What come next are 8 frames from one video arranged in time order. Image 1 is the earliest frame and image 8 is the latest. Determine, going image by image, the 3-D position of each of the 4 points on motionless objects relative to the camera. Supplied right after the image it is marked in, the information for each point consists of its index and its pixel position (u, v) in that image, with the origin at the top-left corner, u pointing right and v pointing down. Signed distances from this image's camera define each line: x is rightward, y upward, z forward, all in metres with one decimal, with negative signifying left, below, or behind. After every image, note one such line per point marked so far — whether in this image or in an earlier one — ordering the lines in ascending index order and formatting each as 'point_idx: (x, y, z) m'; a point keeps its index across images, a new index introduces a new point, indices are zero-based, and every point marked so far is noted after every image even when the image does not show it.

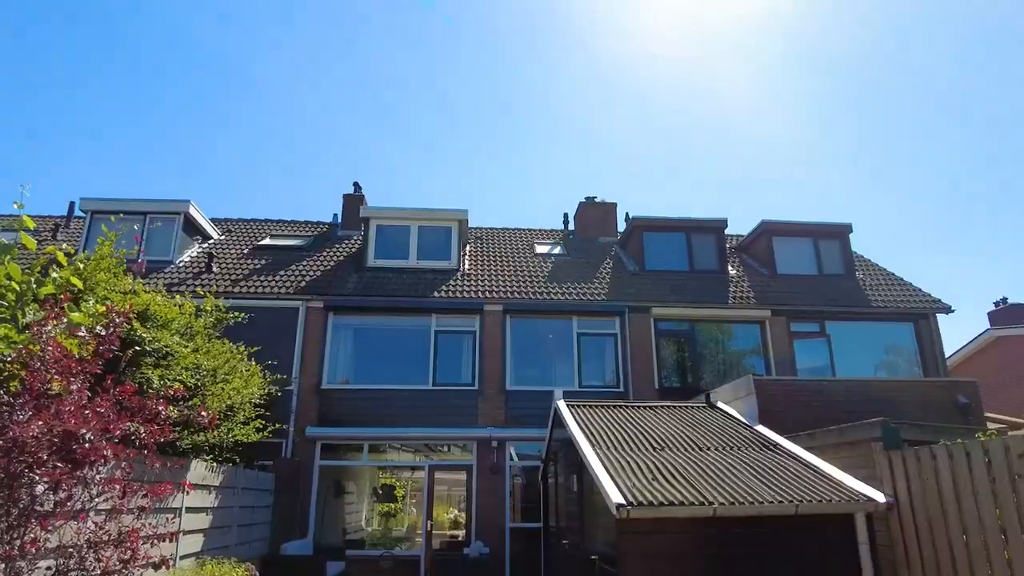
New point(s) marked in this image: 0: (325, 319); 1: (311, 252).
0: (-4.0, -0.6, +14.4) m
1: (-5.1, +0.9, +17.0) m
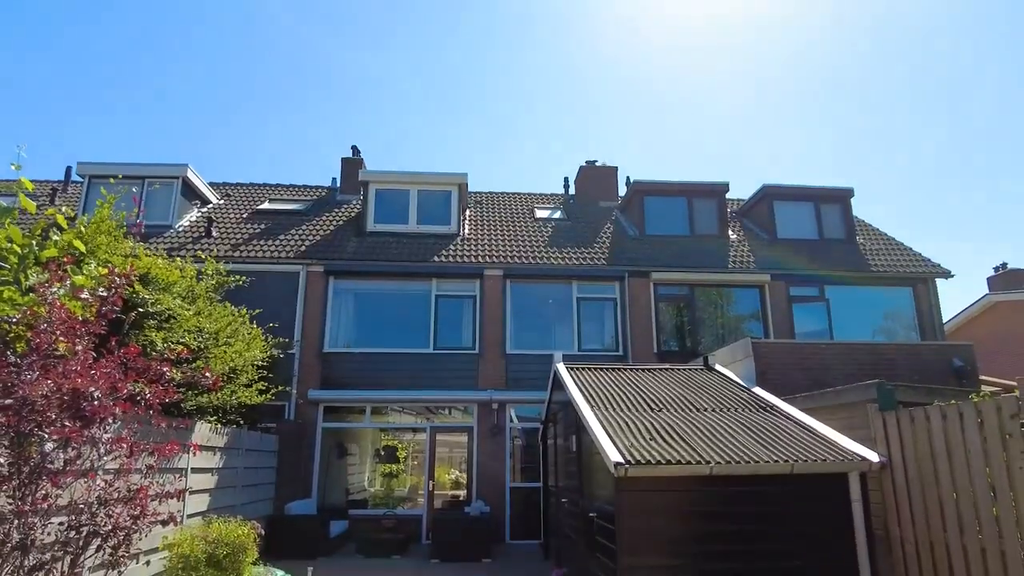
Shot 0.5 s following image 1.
0: (-4.0, +0.1, +14.4) m
1: (-5.1, +1.8, +16.9) m
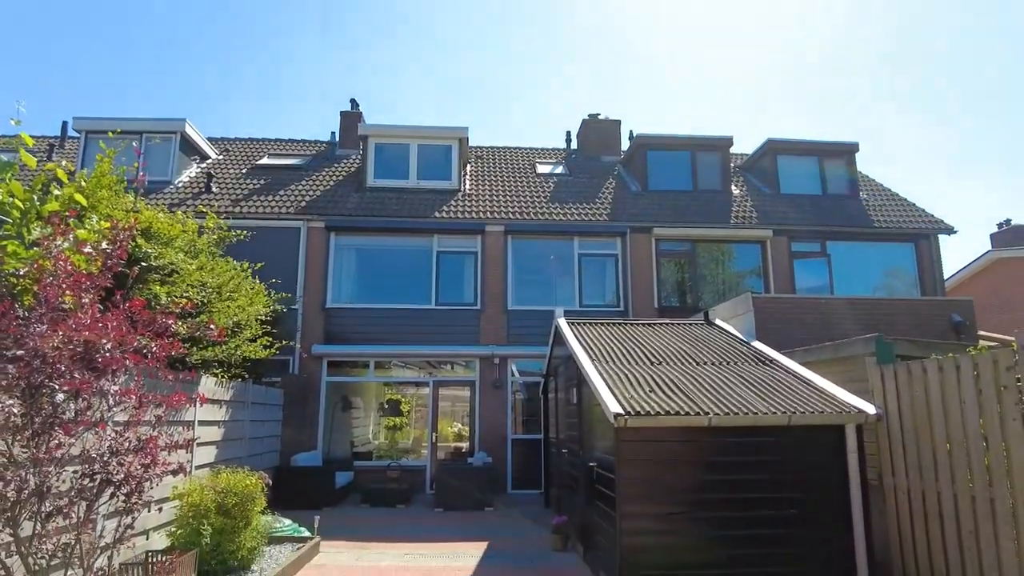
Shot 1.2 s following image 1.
0: (-4.0, +1.1, +14.4) m
1: (-5.0, +2.9, +16.8) m
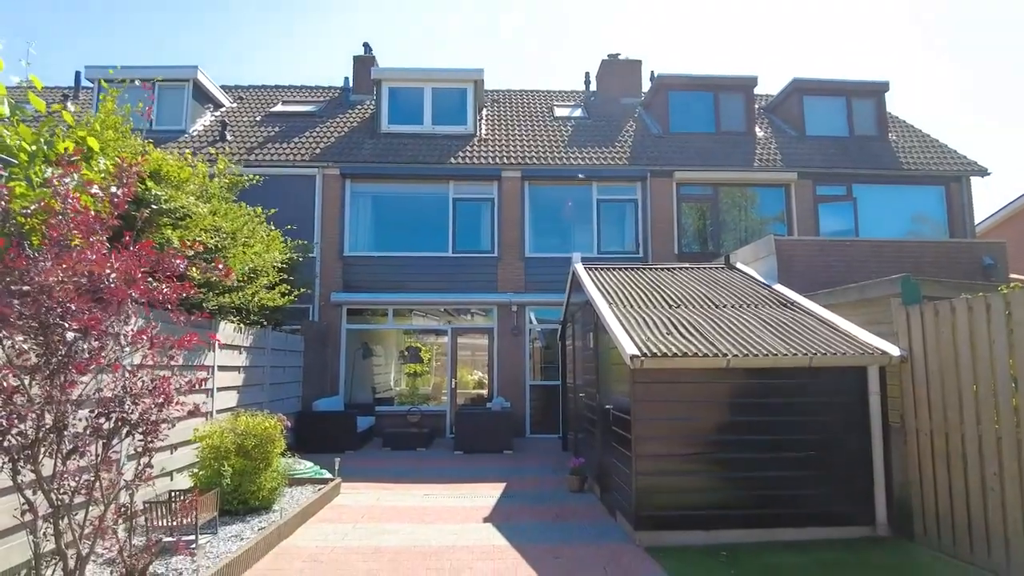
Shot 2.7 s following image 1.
0: (-3.6, +2.2, +14.3) m
1: (-4.6, +4.2, +16.6) m
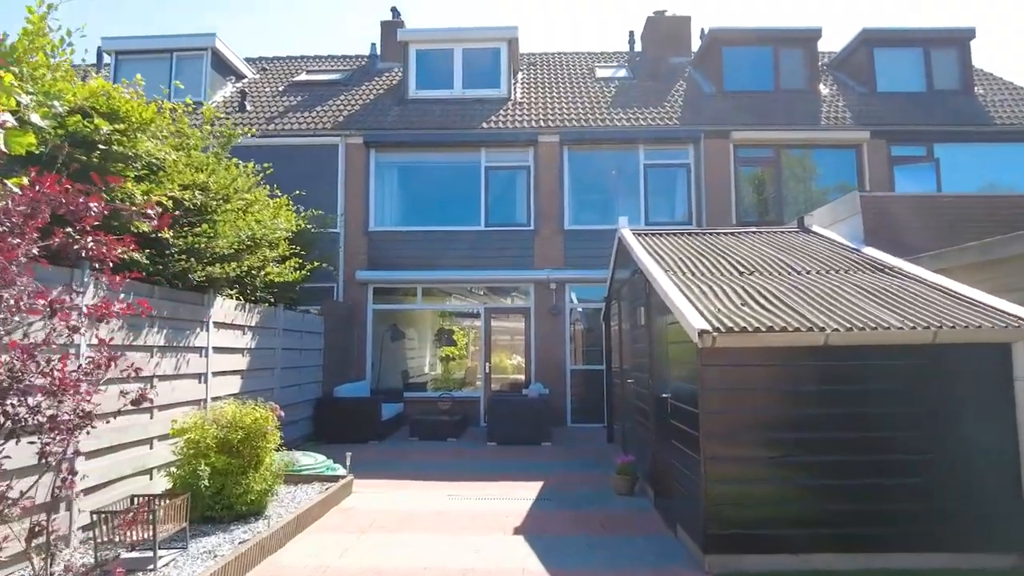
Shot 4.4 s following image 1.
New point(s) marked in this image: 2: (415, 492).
0: (-2.9, +2.6, +13.3) m
1: (-3.8, +4.7, +15.5) m
2: (-1.0, -2.2, +7.1) m
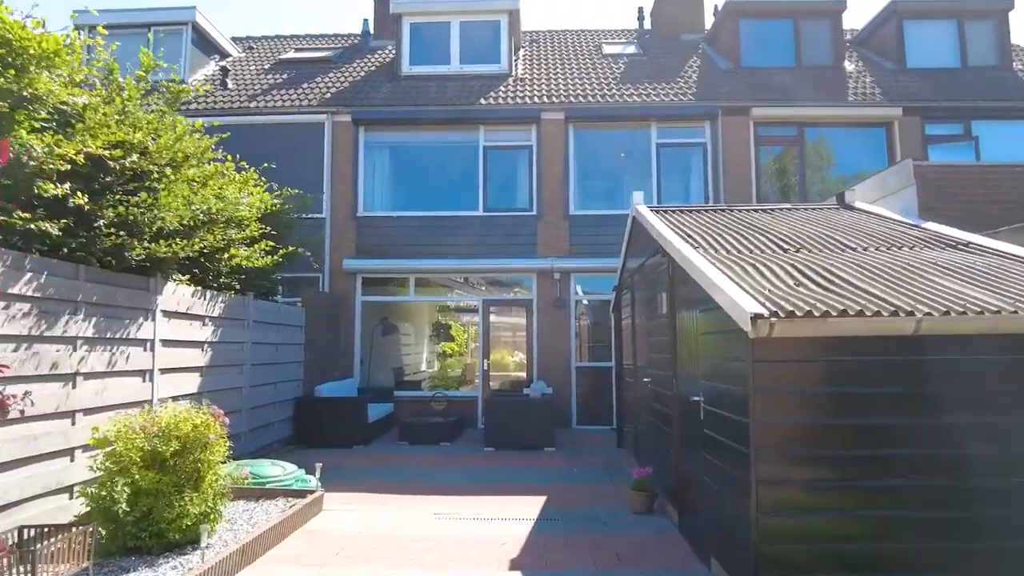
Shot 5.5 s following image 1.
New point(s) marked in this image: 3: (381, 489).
0: (-2.9, +2.8, +12.3) m
1: (-3.7, +4.8, +14.5) m
2: (-1.0, -2.0, +6.1) m
3: (-1.4, -2.1, +7.0) m
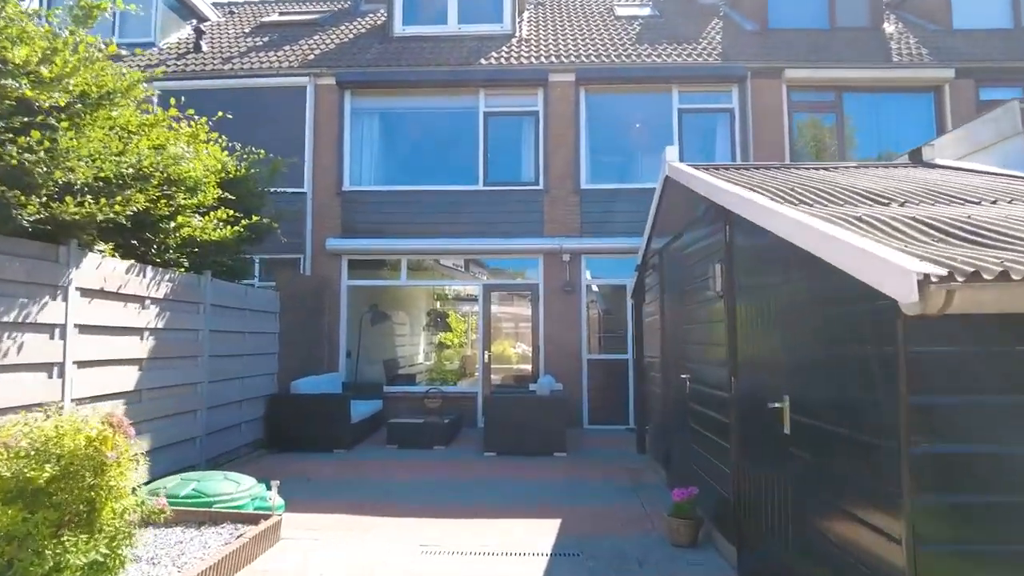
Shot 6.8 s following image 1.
0: (-2.8, +3.1, +11.0) m
1: (-3.7, +5.1, +13.2) m
2: (-1.0, -1.8, +4.9) m
3: (-1.3, -1.9, +5.7) m
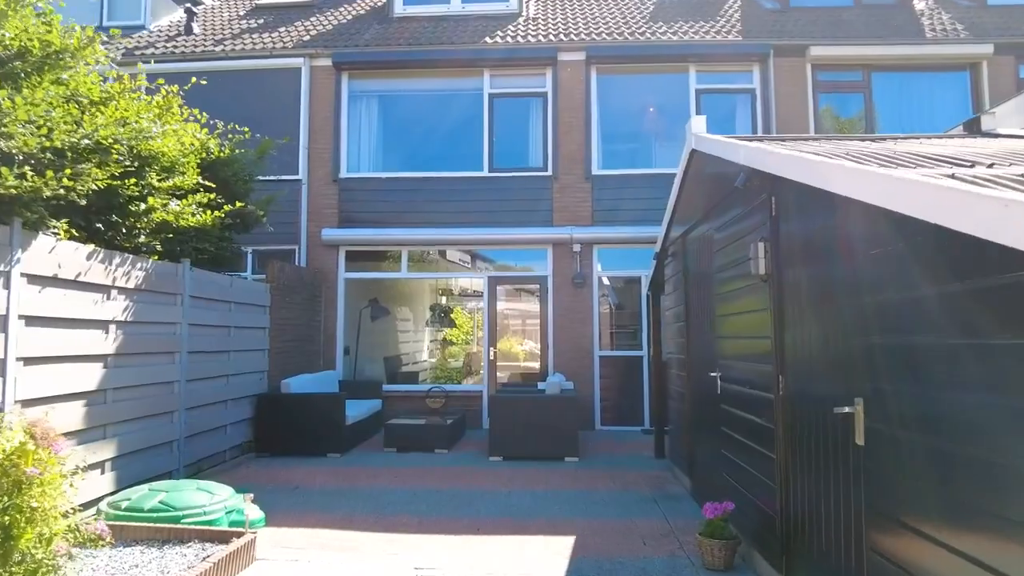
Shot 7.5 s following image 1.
0: (-2.7, +3.2, +10.4) m
1: (-3.5, +5.3, +12.6) m
2: (-0.9, -1.7, +4.3) m
3: (-1.2, -1.8, +5.2) m
